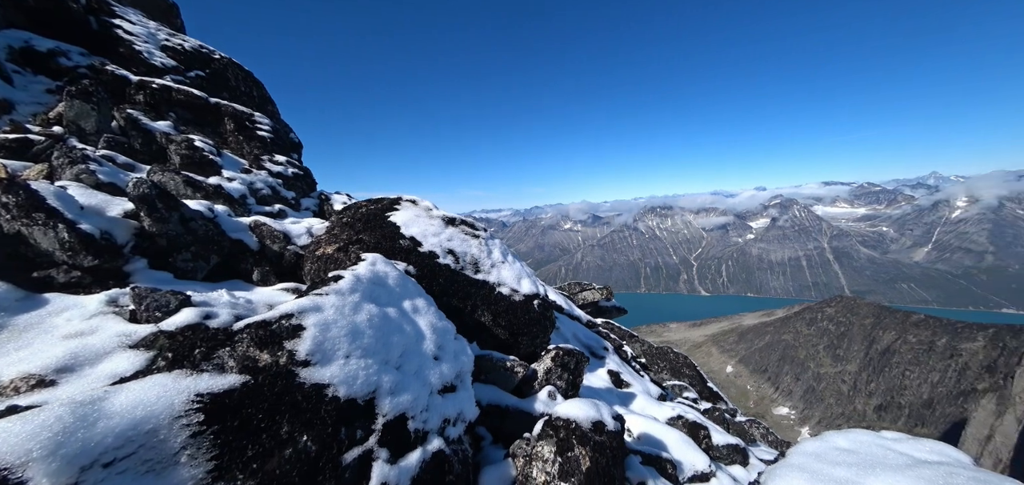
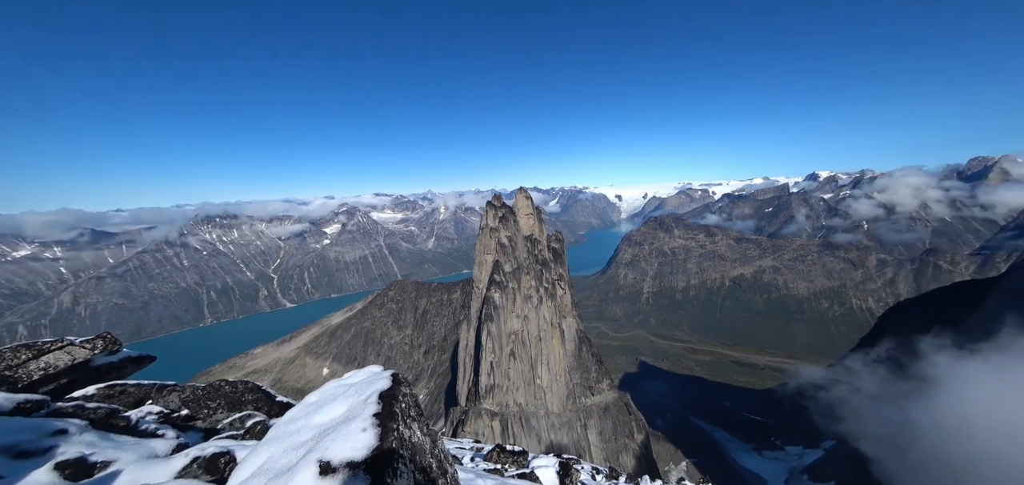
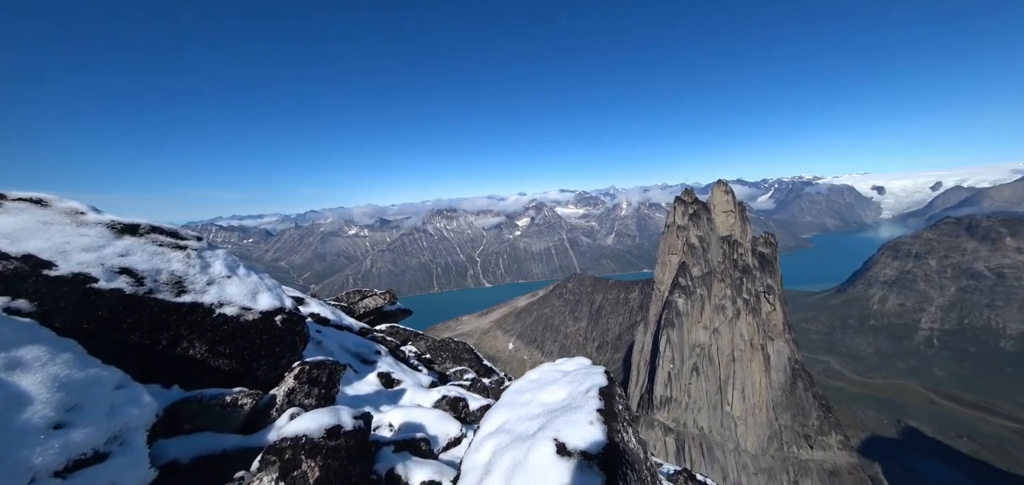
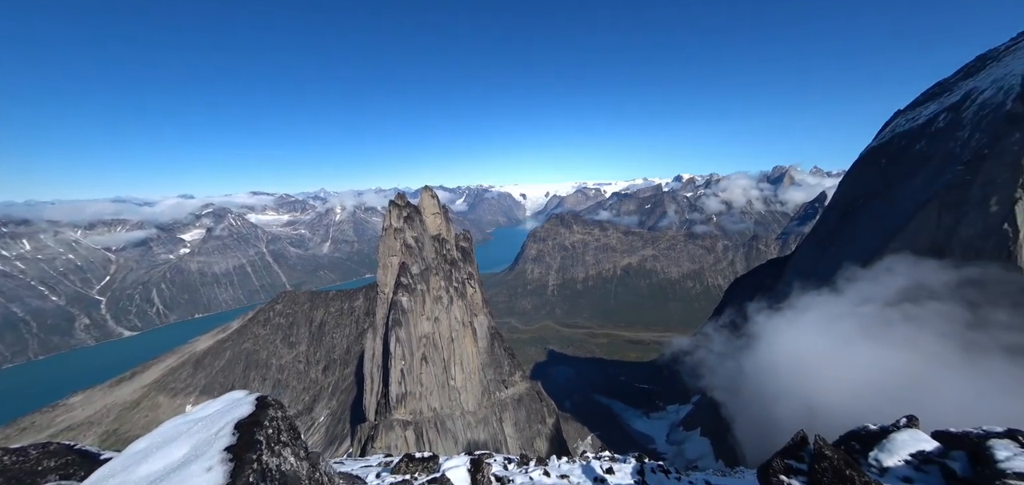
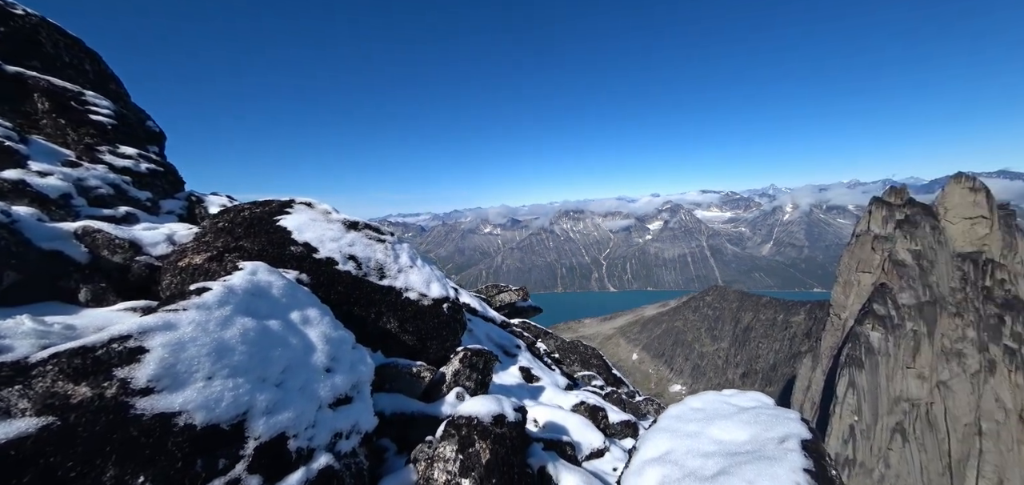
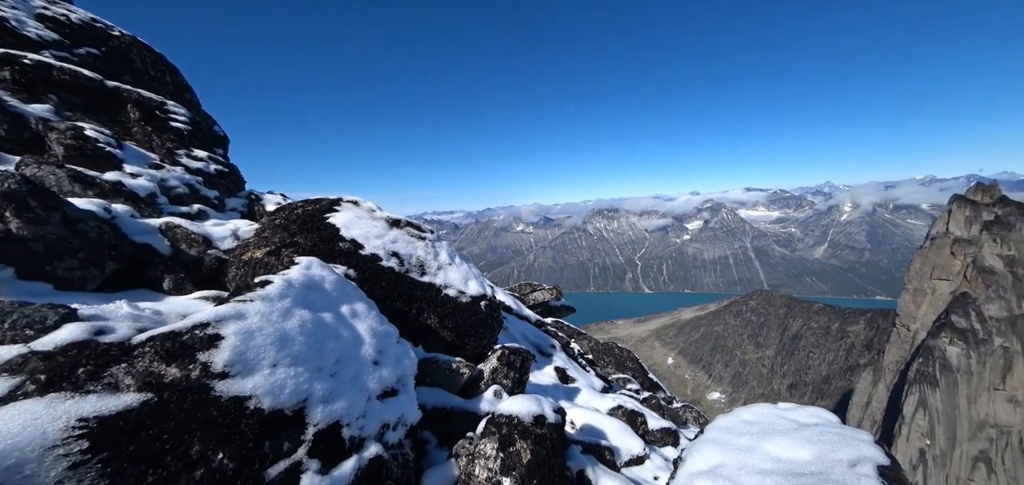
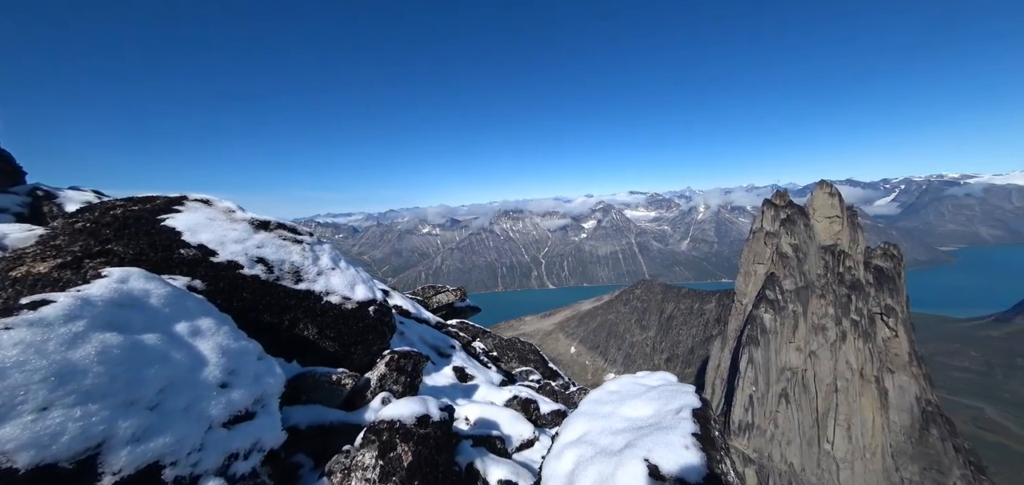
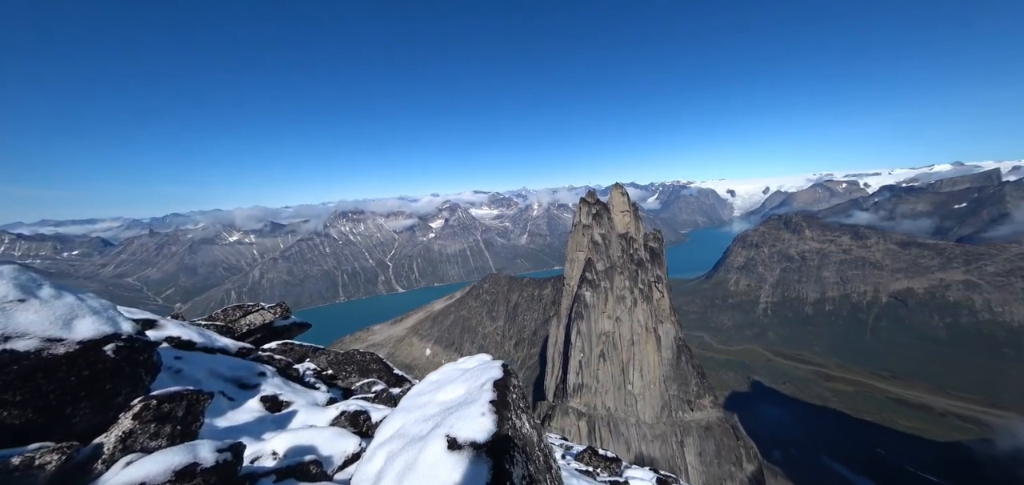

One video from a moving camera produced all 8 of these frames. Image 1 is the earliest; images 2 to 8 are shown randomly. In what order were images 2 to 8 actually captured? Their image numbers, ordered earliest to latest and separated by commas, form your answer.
6, 5, 7, 3, 8, 2, 4
